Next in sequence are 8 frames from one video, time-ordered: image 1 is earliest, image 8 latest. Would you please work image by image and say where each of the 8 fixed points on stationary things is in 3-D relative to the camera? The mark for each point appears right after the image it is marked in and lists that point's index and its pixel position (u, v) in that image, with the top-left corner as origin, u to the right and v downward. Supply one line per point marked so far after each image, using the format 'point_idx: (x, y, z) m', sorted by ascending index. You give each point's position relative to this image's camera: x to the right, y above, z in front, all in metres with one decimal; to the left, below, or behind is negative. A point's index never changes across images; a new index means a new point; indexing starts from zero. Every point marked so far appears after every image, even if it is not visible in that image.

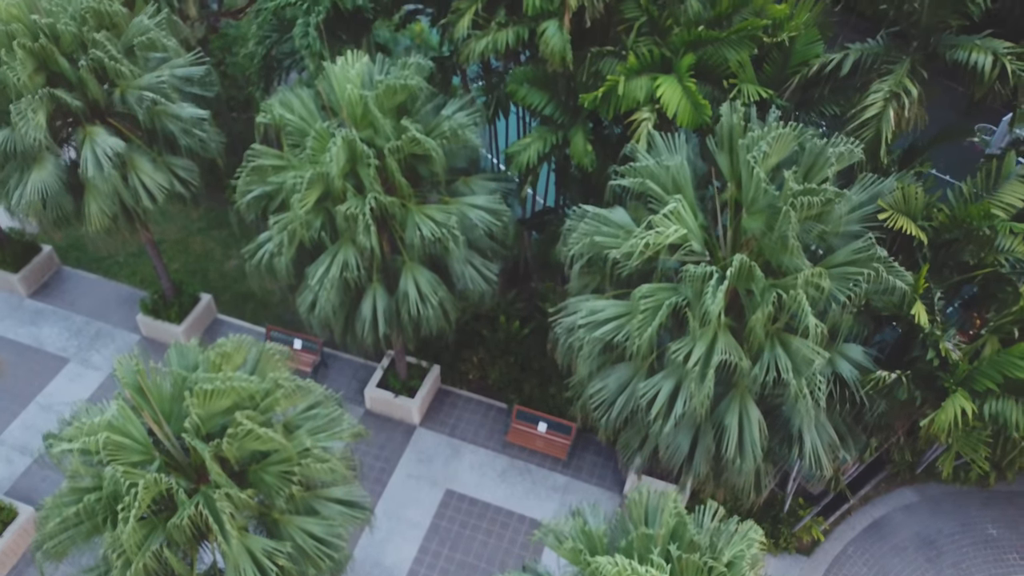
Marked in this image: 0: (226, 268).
0: (-9.5, +0.7, +17.4) m
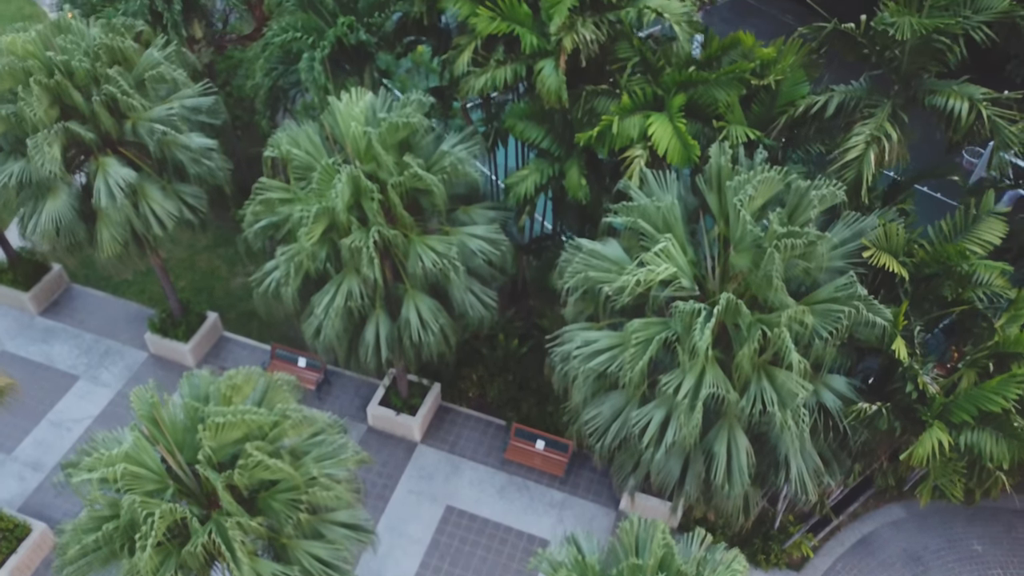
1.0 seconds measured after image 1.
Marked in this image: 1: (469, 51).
0: (-9.5, +0.1, +17.8) m
1: (-0.9, +5.2, +11.4) m
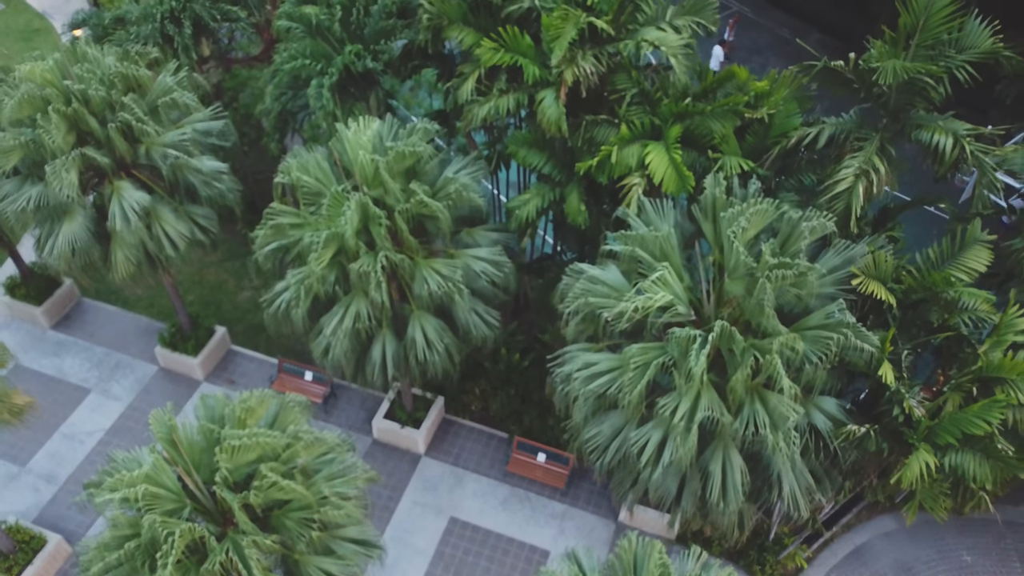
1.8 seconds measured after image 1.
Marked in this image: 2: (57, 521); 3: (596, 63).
0: (-9.5, -0.4, +18.2) m
1: (-0.9, +4.7, +11.7) m
2: (-12.4, -6.4, +14.3) m
3: (+1.7, +4.7, +11.0) m
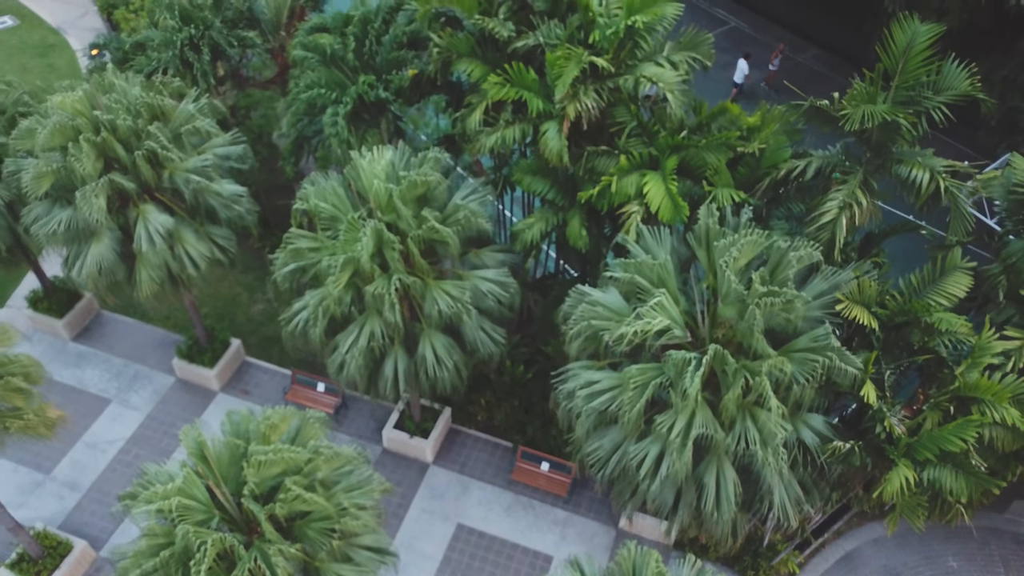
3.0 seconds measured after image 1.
0: (-9.3, -0.8, +18.9) m
1: (-0.7, +4.2, +12.4) m
2: (-12.3, -6.8, +15.0) m
3: (+1.9, +4.2, +11.6) m
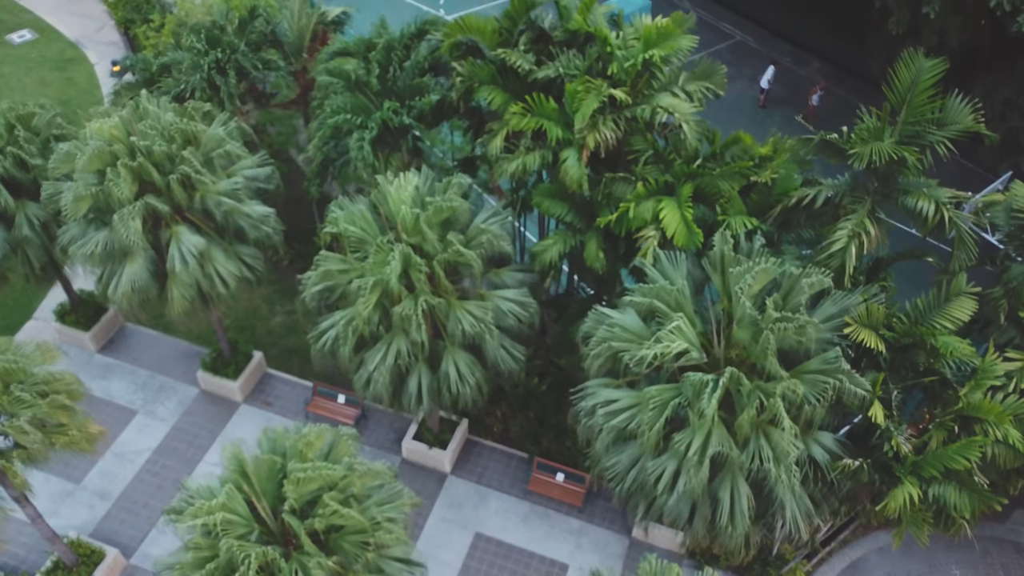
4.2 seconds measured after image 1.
0: (-8.8, -1.3, +19.4) m
1: (-0.2, +3.7, +12.9) m
2: (-11.8, -7.3, +15.5) m
3: (+2.4, +3.7, +12.1) m
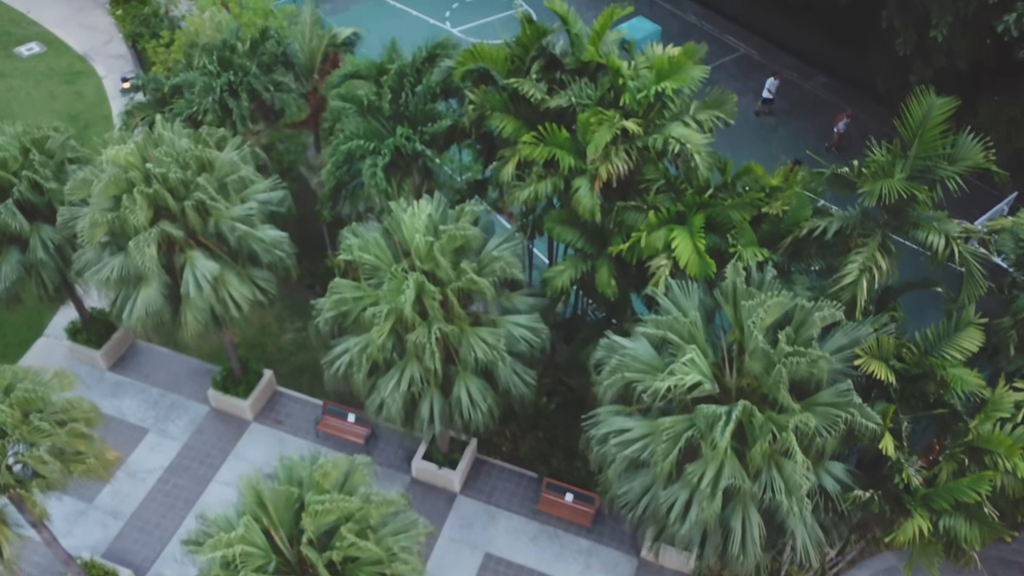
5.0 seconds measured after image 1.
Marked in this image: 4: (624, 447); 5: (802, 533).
0: (-8.5, -2.0, +19.5) m
1: (+0.1, +3.1, +13.0) m
2: (-11.5, -8.0, +15.6) m
3: (+2.7, +3.0, +12.2) m
4: (+2.4, -3.4, +11.3) m
5: (+6.0, -5.0, +10.8) m
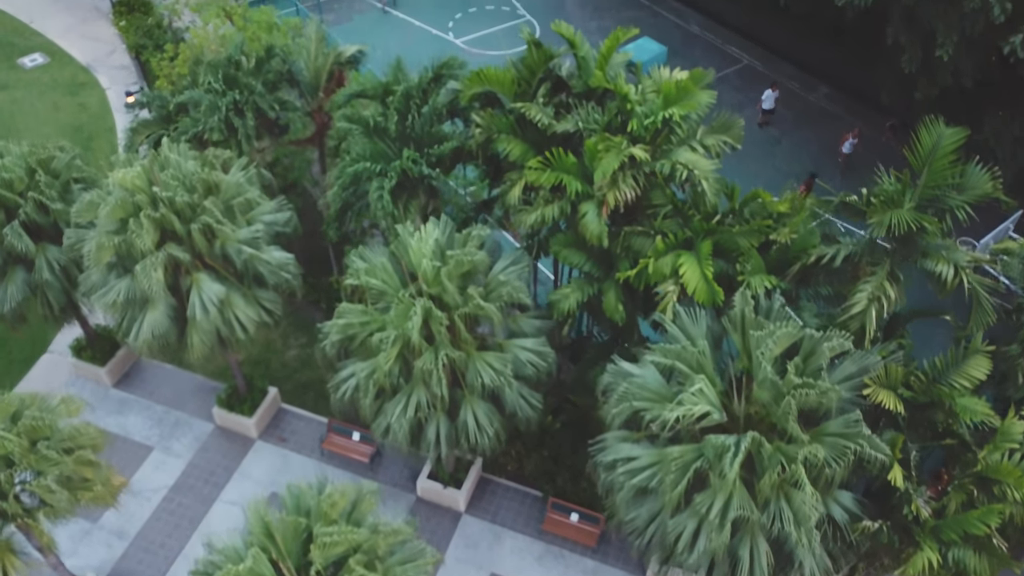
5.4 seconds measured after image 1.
0: (-8.4, -2.6, +19.5) m
1: (+0.2, +2.5, +13.0) m
2: (-11.3, -8.6, +15.6) m
3: (+2.9, +2.4, +12.2) m
4: (+2.6, -4.0, +11.3) m
5: (+6.1, -5.6, +10.8) m
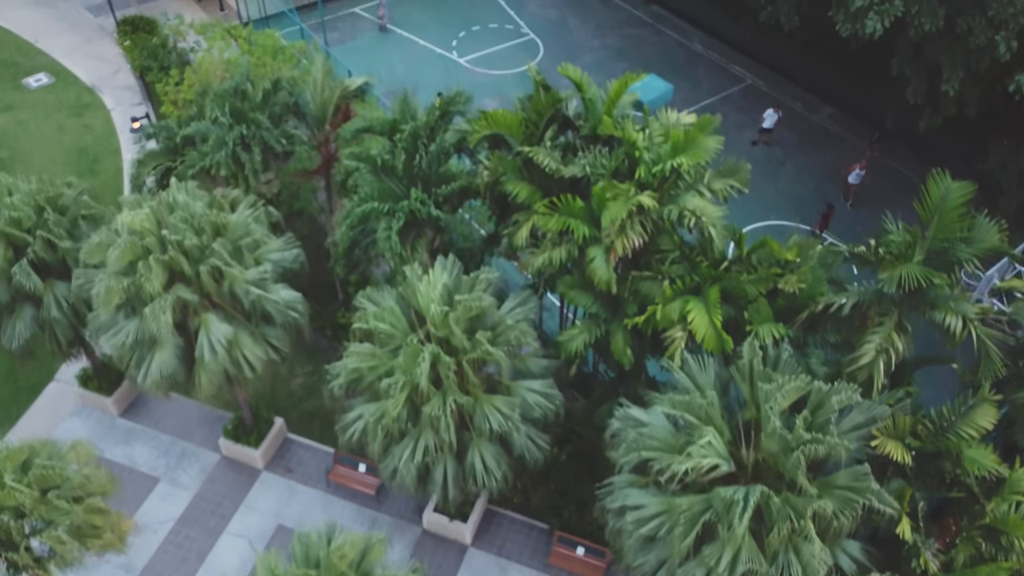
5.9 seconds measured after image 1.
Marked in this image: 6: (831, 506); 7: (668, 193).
0: (-8.2, -3.7, +19.5) m
1: (+0.4, +1.4, +13.1) m
2: (-11.2, -9.6, +15.6) m
3: (+3.0, +1.4, +12.3) m
4: (+2.8, -5.1, +11.3) m
5: (+6.3, -6.7, +10.8) m
6: (+6.3, -4.3, +10.3) m
7: (+3.7, +2.3, +12.5) m
